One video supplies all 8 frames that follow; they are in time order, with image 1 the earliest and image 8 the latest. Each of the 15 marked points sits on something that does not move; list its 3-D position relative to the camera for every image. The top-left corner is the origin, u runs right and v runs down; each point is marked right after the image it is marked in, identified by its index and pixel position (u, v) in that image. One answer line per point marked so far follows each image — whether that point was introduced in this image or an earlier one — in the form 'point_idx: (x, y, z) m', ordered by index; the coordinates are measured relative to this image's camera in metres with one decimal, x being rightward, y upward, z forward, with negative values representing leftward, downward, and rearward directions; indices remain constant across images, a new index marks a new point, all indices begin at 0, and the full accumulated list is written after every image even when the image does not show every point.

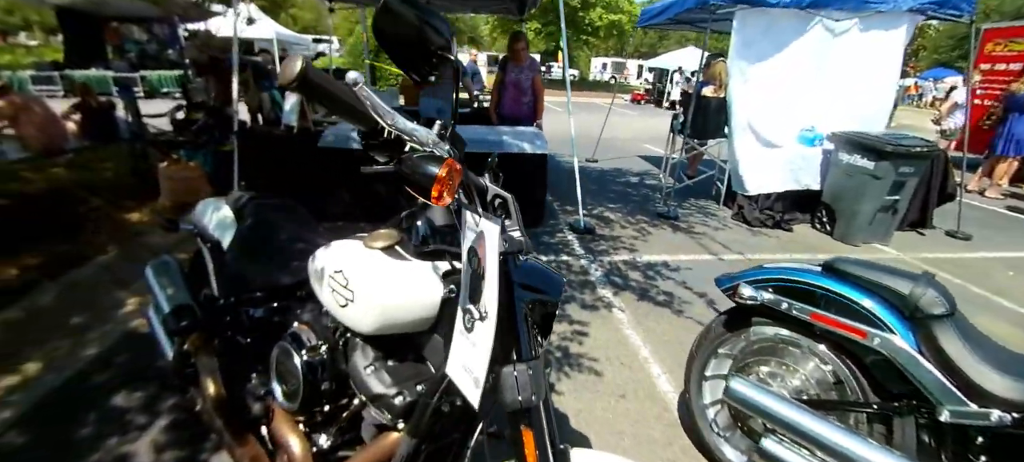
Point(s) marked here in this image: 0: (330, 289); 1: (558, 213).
0: (-0.5, -0.2, +1.4) m
1: (+0.6, +0.2, +5.9) m
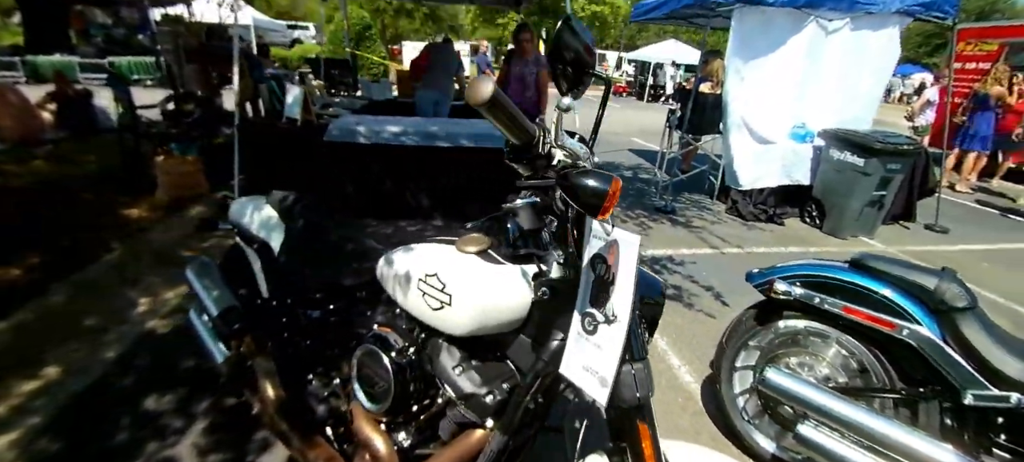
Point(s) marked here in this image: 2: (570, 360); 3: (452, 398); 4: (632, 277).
0: (-0.3, -0.2, +1.5) m
1: (+0.6, +0.3, +6.0) m
2: (+0.2, -0.3, +1.2) m
3: (-0.2, -0.5, +1.5) m
4: (+0.3, -0.1, +1.1) m
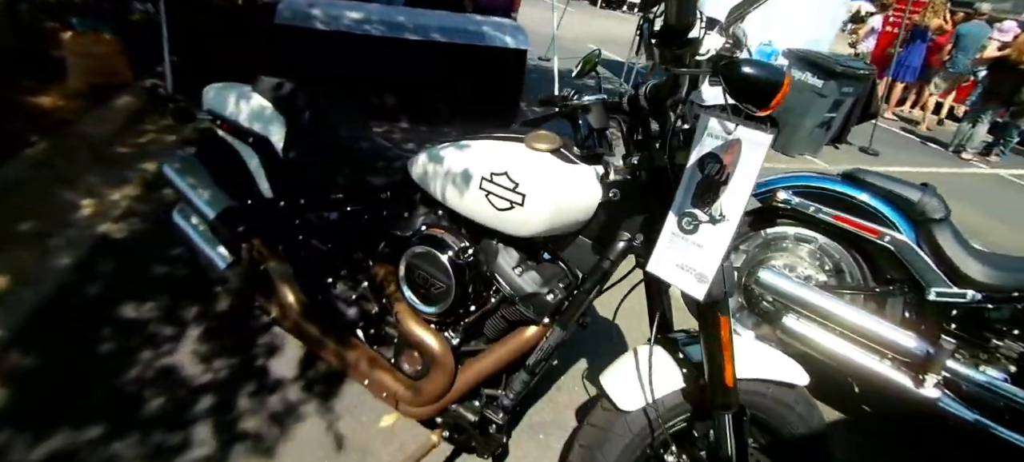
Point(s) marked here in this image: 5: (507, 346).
0: (-0.1, +0.1, +1.4) m
1: (+0.2, +1.4, +5.8) m
2: (+0.4, -0.1, +1.2) m
3: (0.0, -0.2, +1.5) m
4: (+0.5, +0.1, +1.1) m
5: (0.0, -0.4, +1.6) m
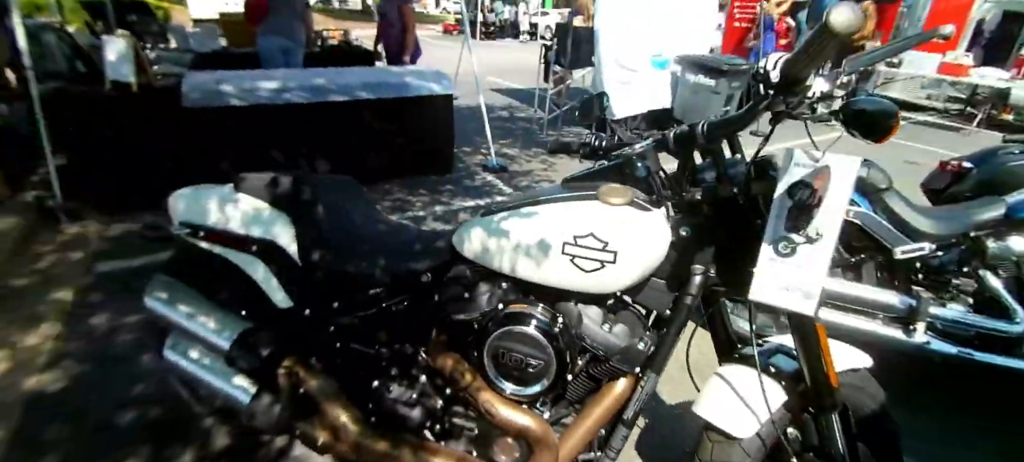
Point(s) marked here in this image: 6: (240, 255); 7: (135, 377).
0: (+0.2, -0.1, +1.4) m
1: (-0.6, +0.9, +5.8) m
2: (+0.7, -0.2, +1.3) m
3: (+0.3, -0.4, +1.5) m
4: (+0.8, +0.1, +1.2) m
5: (+0.3, -0.6, +1.5) m
6: (-1.0, -0.1, +1.7) m
7: (-2.0, -0.8, +2.5) m
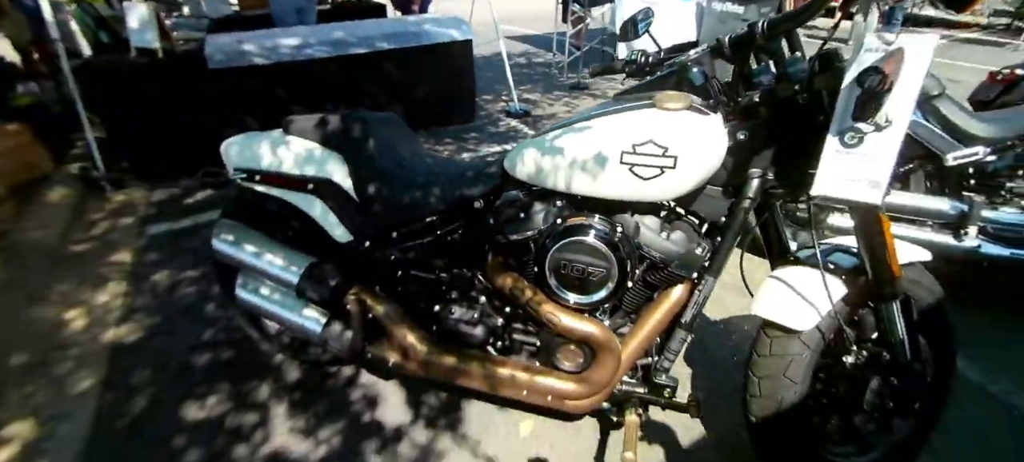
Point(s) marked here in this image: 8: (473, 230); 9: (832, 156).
0: (+0.3, +0.2, +1.4) m
1: (-0.3, +1.5, +5.7) m
2: (+0.8, +0.1, +1.3) m
3: (+0.5, -0.1, +1.5) m
4: (+1.0, +0.4, +1.1) m
5: (+0.5, -0.3, +1.6) m
6: (-0.8, +0.1, +1.8) m
7: (-1.7, -0.5, +2.6) m
8: (-0.1, 0.0, +1.7) m
9: (+0.8, +0.2, +1.3) m
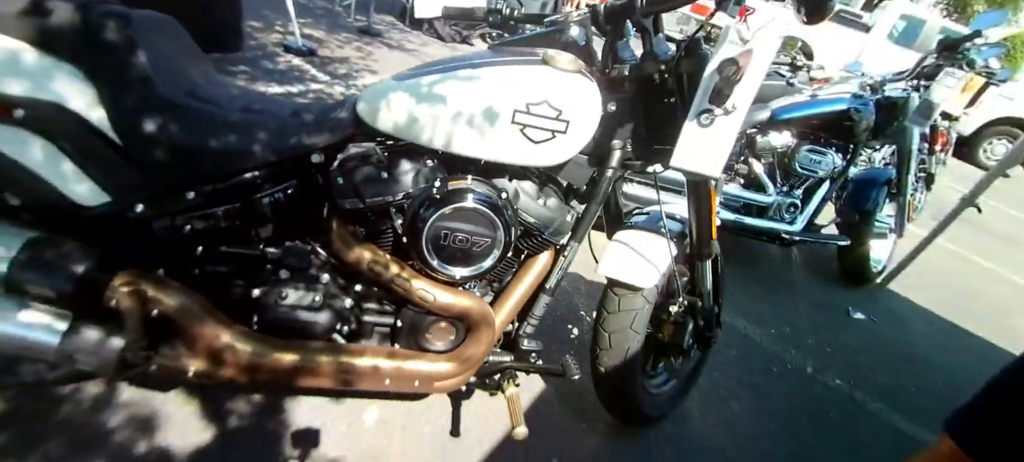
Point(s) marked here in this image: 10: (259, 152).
0: (0.0, +0.3, +1.3) m
1: (-2.6, +2.0, +4.7) m
2: (+0.5, +0.2, +1.4) m
3: (+0.1, 0.0, +1.5) m
4: (+0.7, +0.4, +1.3) m
5: (+0.1, -0.2, +1.5) m
6: (-1.2, +0.2, +1.1) m
7: (-2.4, -0.4, +1.5) m
8: (-0.6, +0.1, +1.3) m
9: (+0.5, +0.3, +1.4) m
10: (-0.7, +0.2, +1.3) m
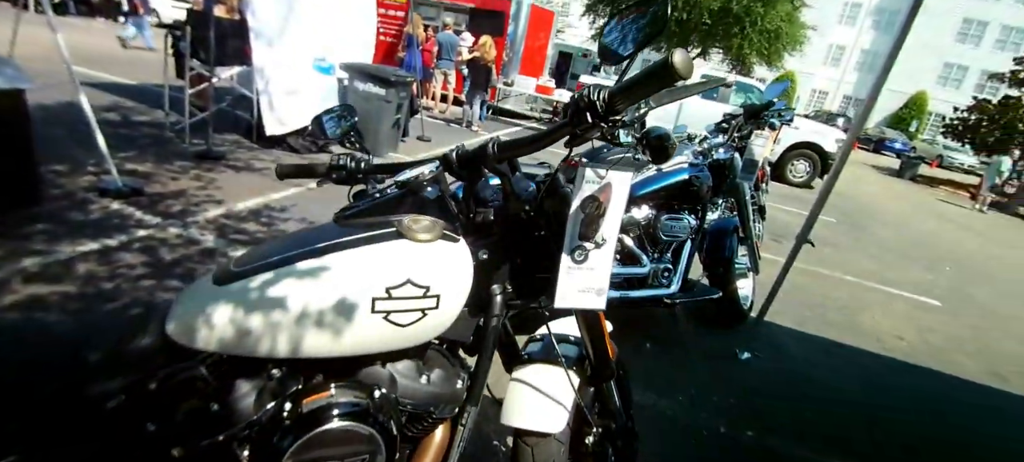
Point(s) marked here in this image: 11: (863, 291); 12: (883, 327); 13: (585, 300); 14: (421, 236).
0: (-0.3, -0.2, +1.1) m
1: (-3.8, +0.4, +4.0) m
2: (+0.1, -0.2, +1.3) m
3: (-0.2, -0.5, +1.2) m
4: (+0.3, +0.1, +1.3) m
5: (-0.2, -0.6, +1.3) m
6: (-1.4, -0.4, +0.6) m
7: (-2.5, -1.3, +0.6) m
8: (-0.8, -0.5, +1.0) m
9: (+0.2, -0.1, +1.3) m
10: (-0.9, -0.4, +0.9) m
11: (+4.4, -0.8, +5.9) m
12: (+3.9, -1.0, +5.0) m
13: (+0.2, -0.2, +1.3) m
14: (-0.2, 0.0, +1.1) m
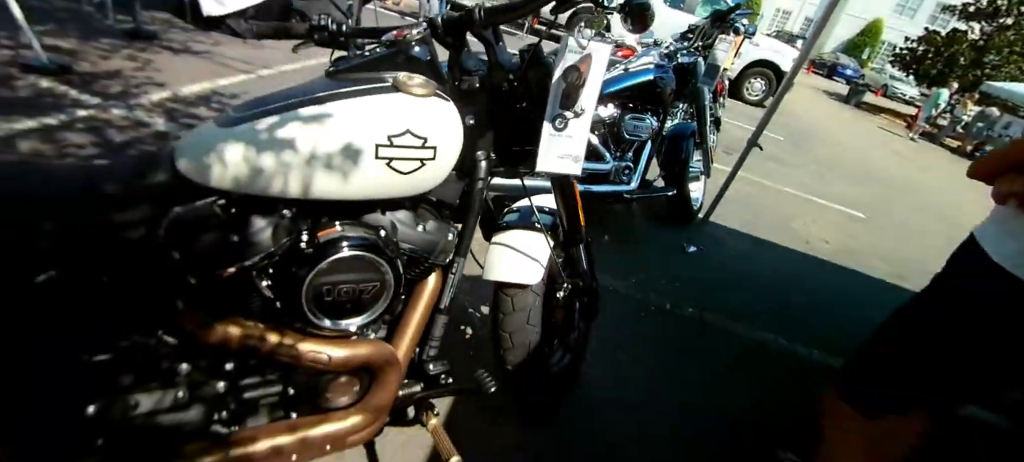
0: (-0.3, +0.2, +1.2) m
1: (-4.1, +1.3, +3.6) m
2: (+0.1, +0.2, +1.5) m
3: (-0.3, -0.1, +1.4) m
4: (+0.3, +0.5, +1.4) m
5: (-0.3, -0.2, +1.5) m
6: (-1.4, -0.1, +0.7) m
7: (-2.5, -0.9, +0.7) m
8: (-0.8, -0.1, +1.1) m
9: (+0.1, +0.3, +1.4) m
10: (-0.9, 0.0, +1.0) m
11: (+3.9, +0.4, +6.5) m
12: (+3.5, 0.0, +5.6) m
13: (+0.2, +0.2, +1.5) m
14: (-0.2, +0.4, +1.2) m
